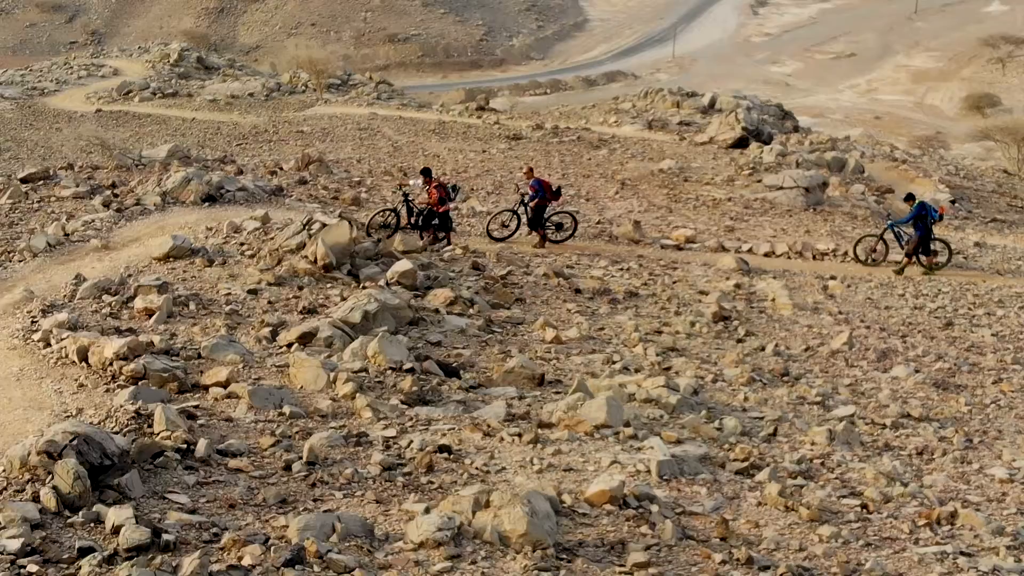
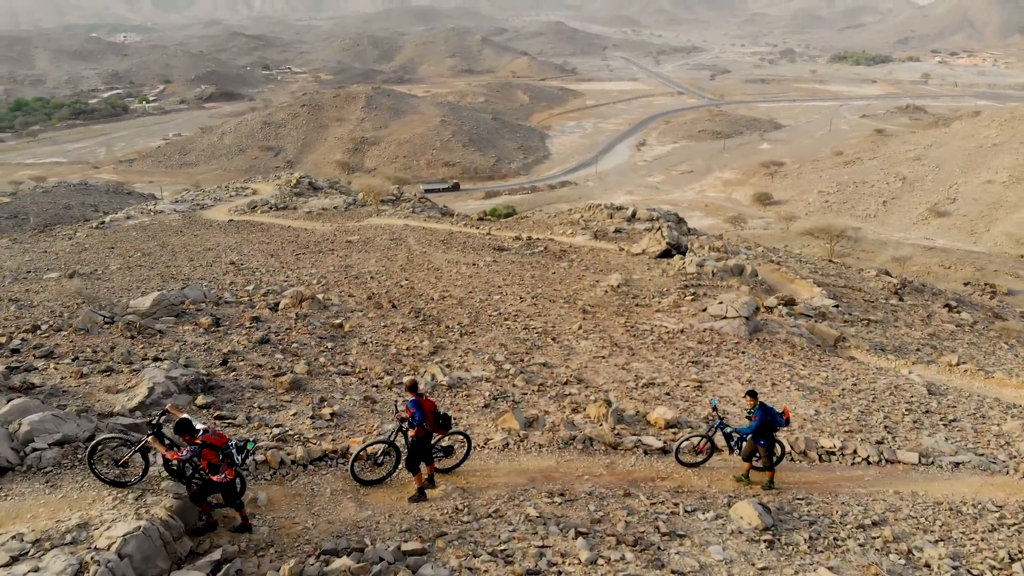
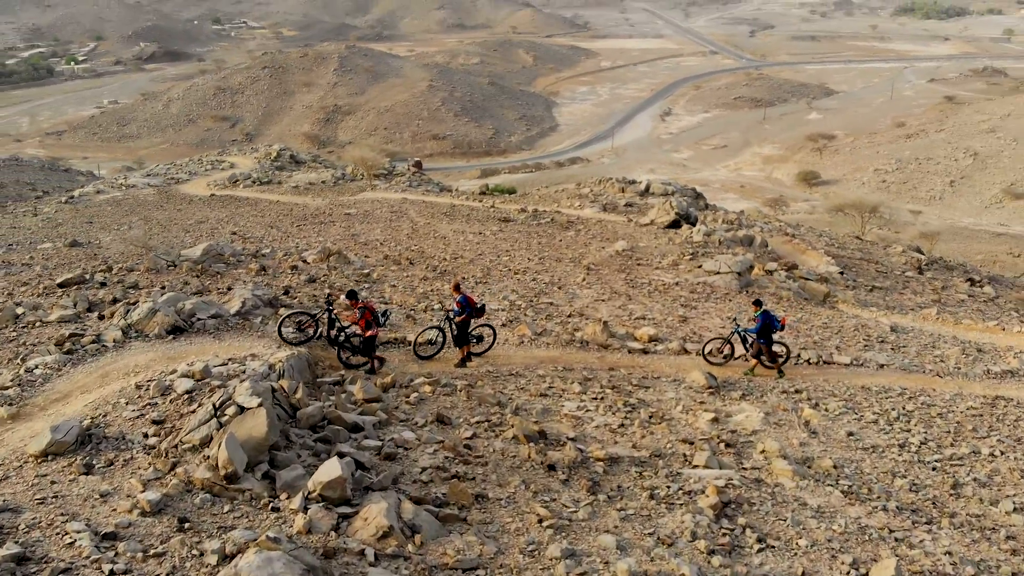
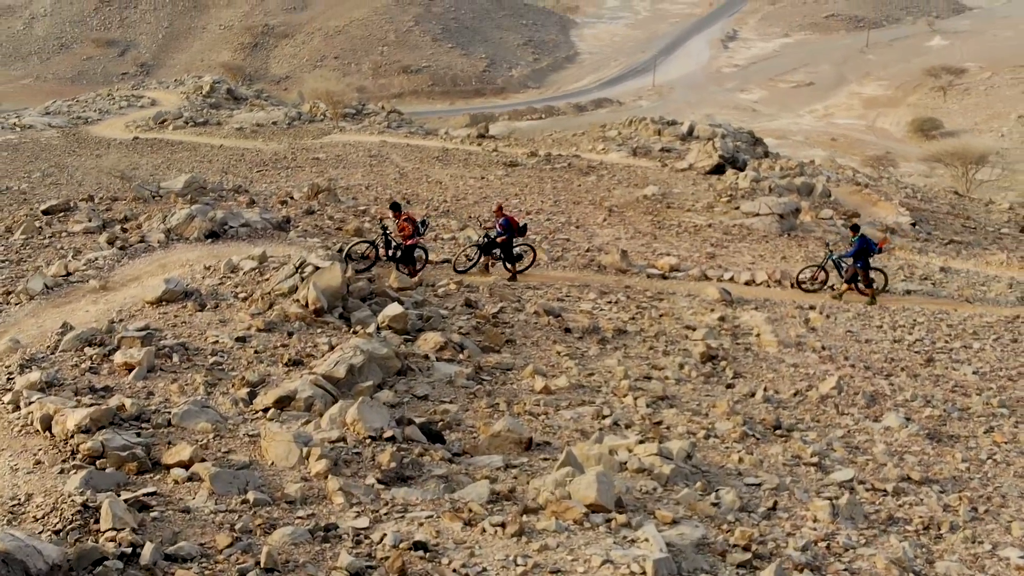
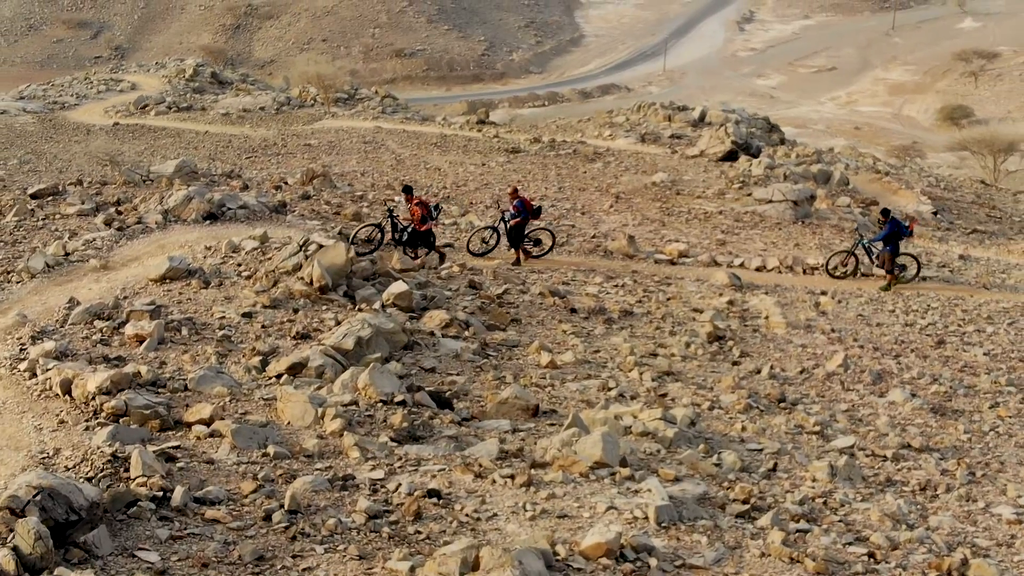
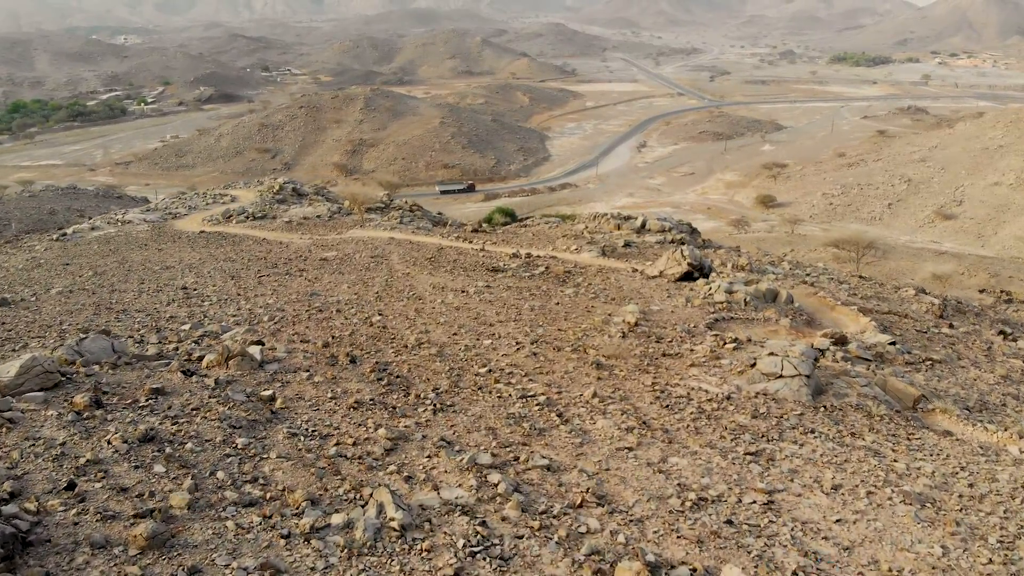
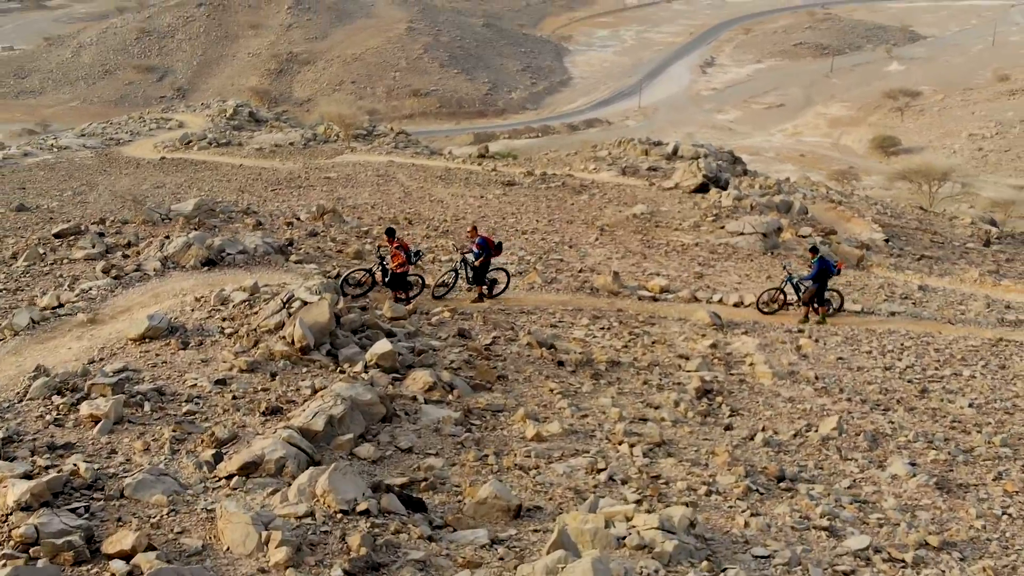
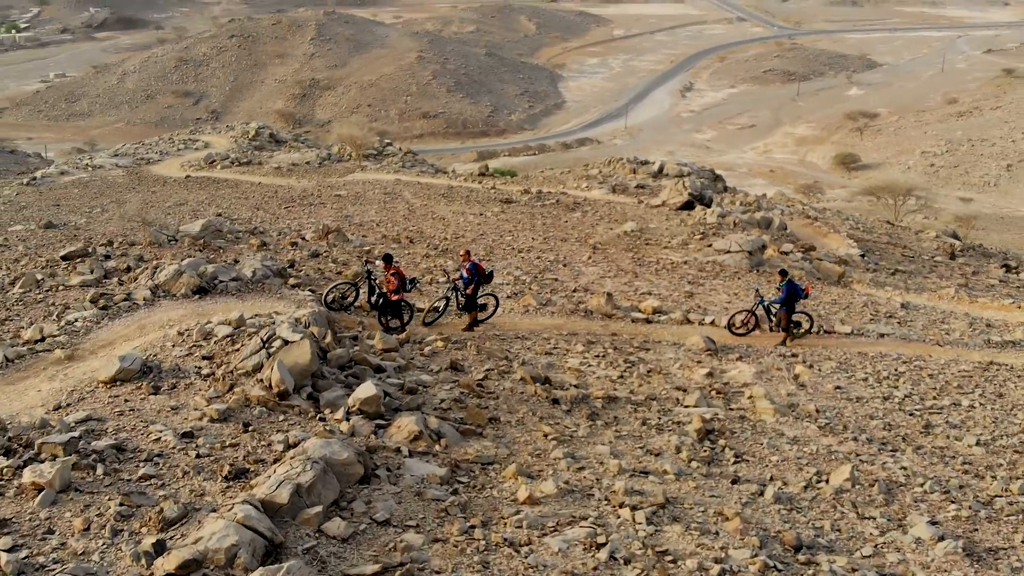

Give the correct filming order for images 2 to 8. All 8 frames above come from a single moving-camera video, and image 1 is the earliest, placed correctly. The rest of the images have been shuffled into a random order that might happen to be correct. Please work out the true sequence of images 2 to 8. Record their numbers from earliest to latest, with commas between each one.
5, 4, 7, 8, 3, 2, 6
